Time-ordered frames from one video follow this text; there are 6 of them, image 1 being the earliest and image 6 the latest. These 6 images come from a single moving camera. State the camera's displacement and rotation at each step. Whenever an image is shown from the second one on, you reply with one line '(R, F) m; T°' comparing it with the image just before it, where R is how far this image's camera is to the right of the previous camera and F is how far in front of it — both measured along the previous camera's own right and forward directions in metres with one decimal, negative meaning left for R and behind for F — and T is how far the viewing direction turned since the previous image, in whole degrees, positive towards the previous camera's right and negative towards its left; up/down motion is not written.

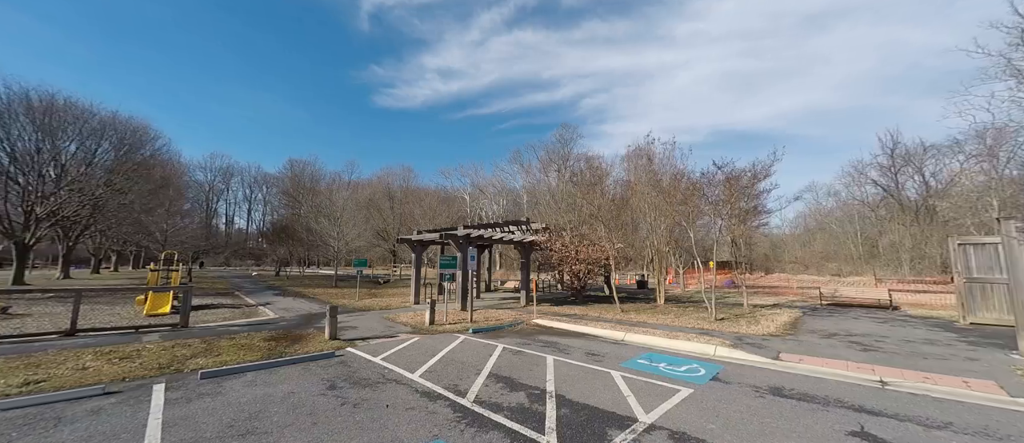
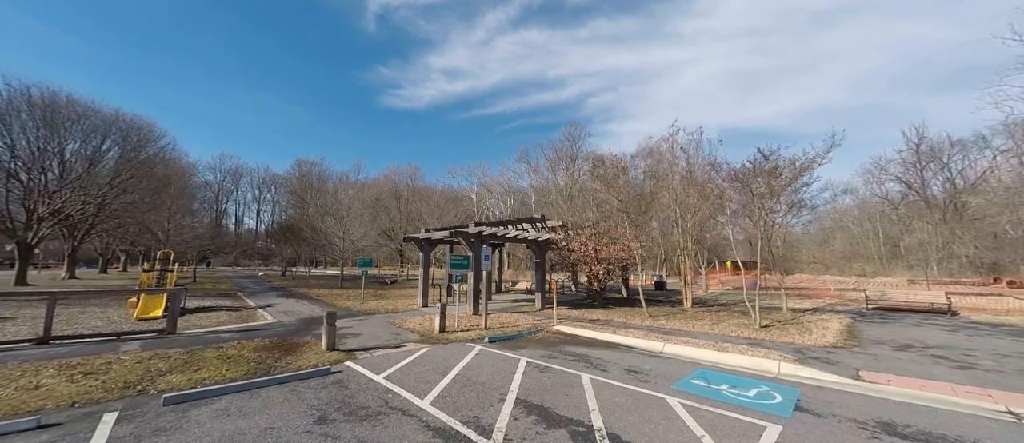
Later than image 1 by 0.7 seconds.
(-0.3, +1.0) m; -1°
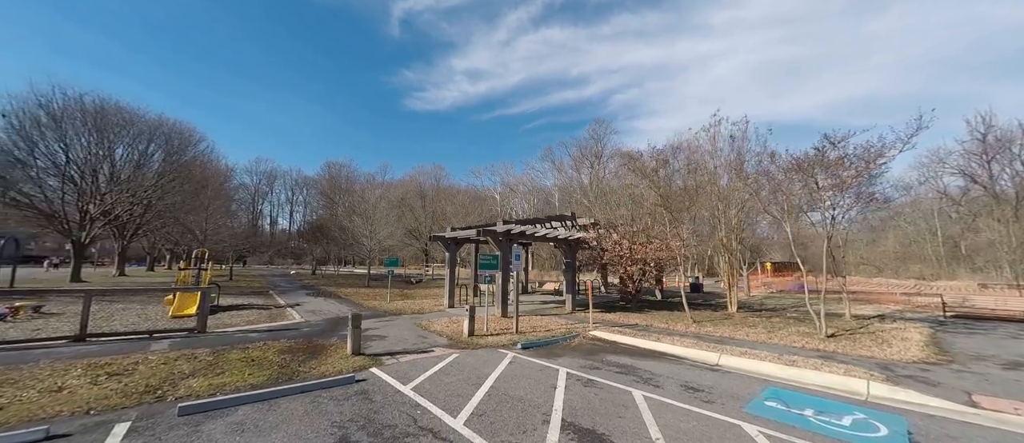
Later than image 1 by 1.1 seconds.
(-0.2, +0.6) m; -4°
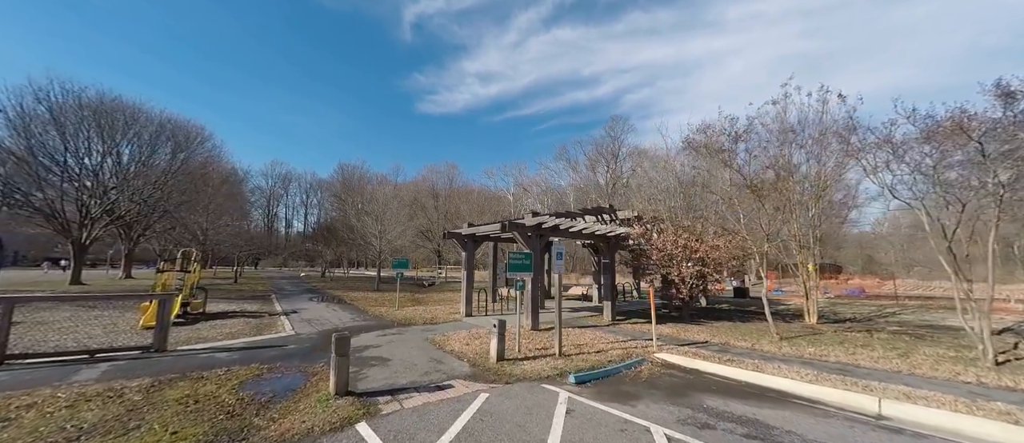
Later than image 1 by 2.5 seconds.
(-0.5, +2.1) m; -2°
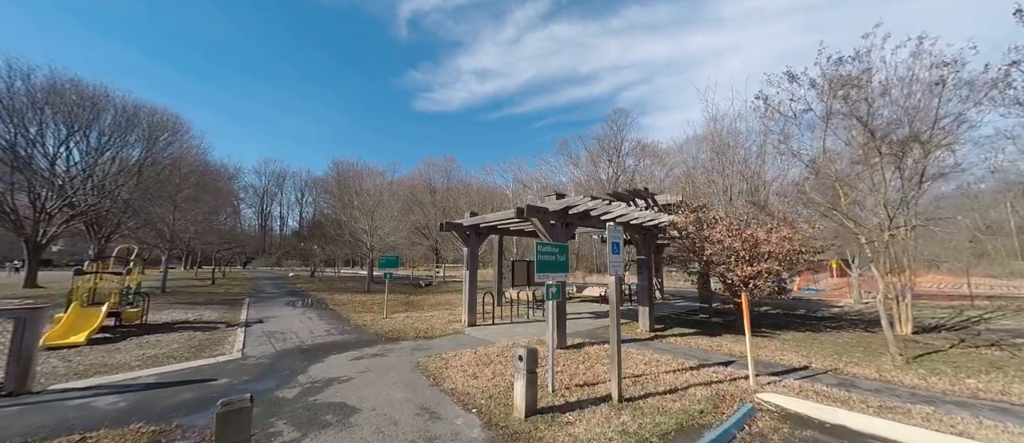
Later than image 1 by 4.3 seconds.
(-0.4, +2.3) m; 0°
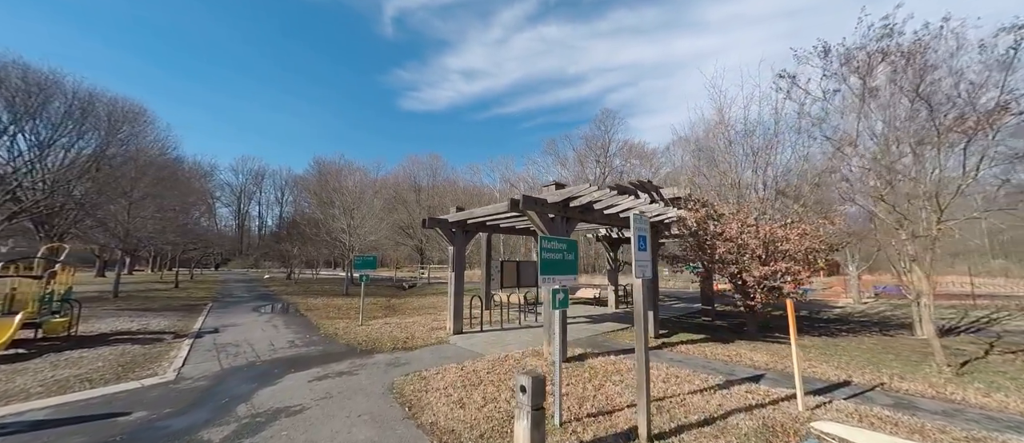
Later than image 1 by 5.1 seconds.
(-0.1, +1.0) m; +2°
